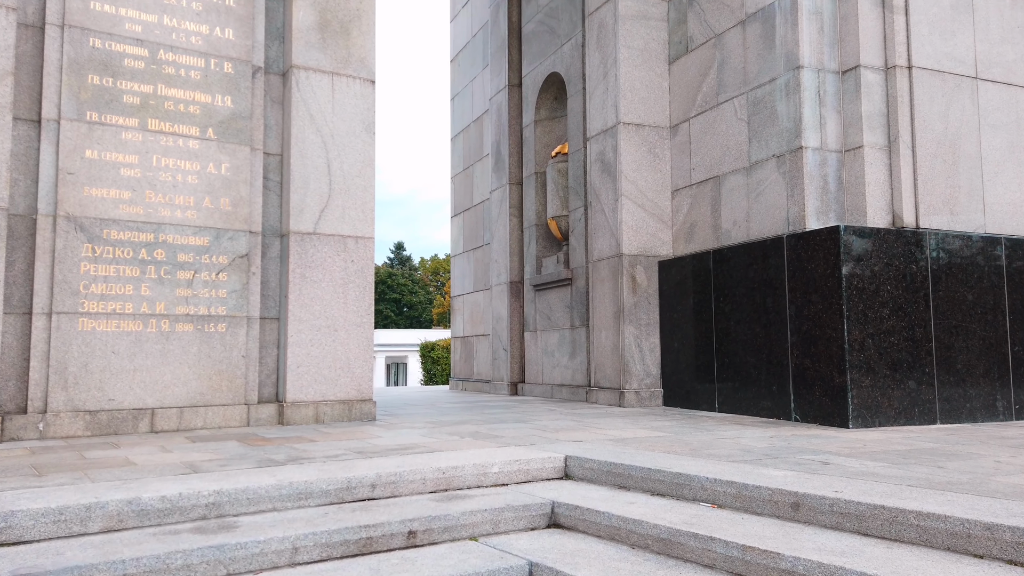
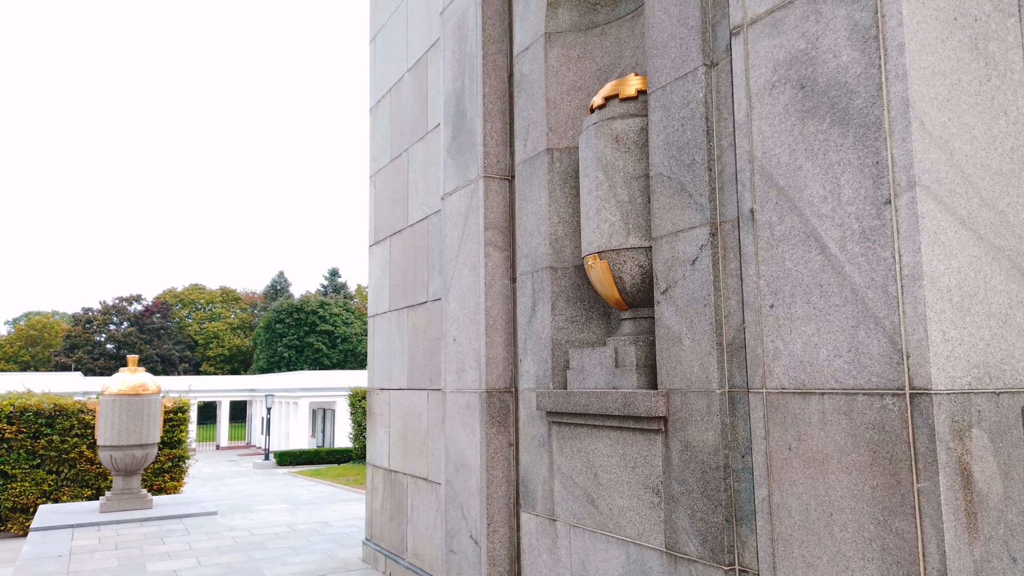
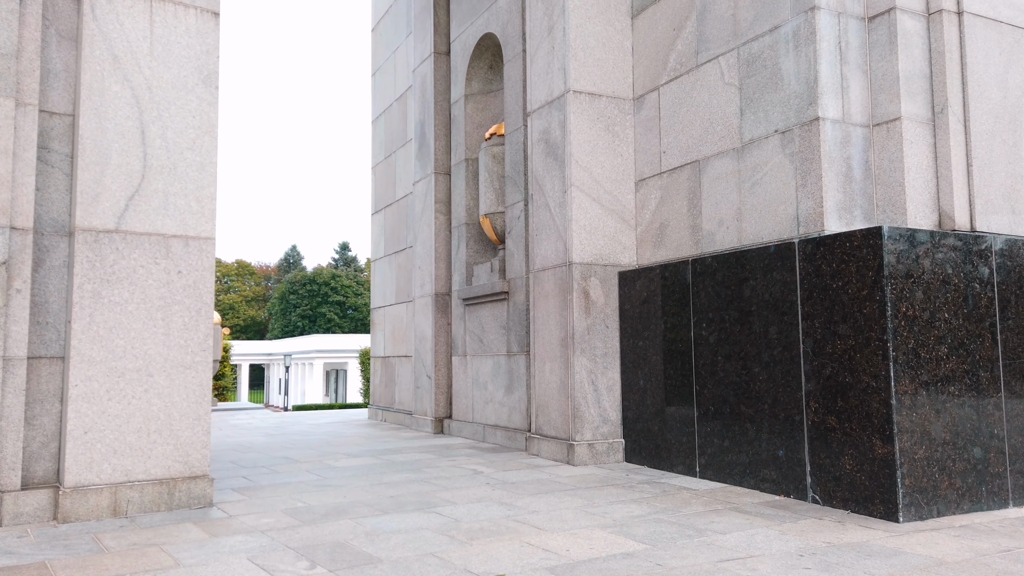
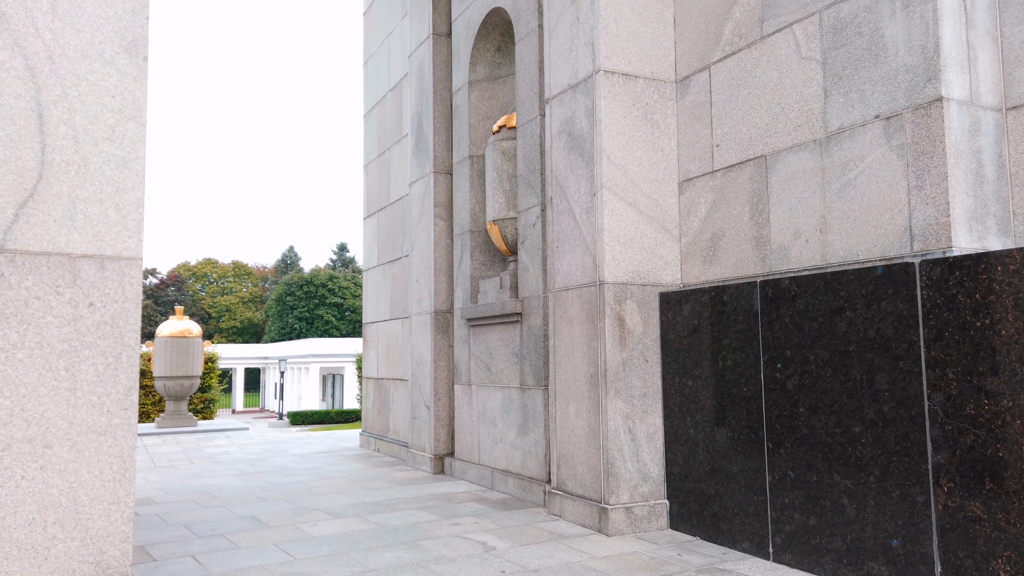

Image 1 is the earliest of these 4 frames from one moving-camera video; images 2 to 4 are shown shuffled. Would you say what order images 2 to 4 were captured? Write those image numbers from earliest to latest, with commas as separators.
3, 4, 2
